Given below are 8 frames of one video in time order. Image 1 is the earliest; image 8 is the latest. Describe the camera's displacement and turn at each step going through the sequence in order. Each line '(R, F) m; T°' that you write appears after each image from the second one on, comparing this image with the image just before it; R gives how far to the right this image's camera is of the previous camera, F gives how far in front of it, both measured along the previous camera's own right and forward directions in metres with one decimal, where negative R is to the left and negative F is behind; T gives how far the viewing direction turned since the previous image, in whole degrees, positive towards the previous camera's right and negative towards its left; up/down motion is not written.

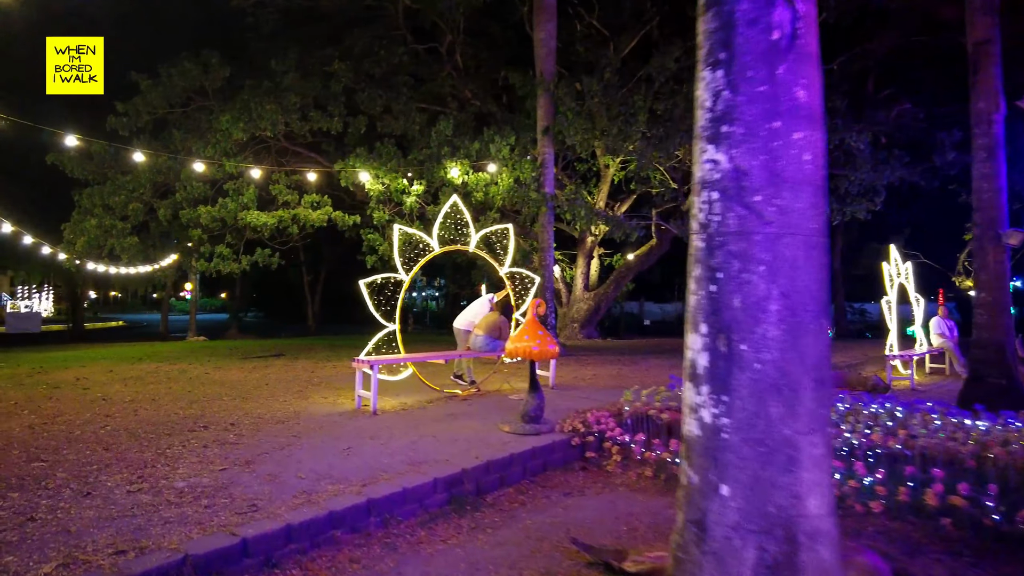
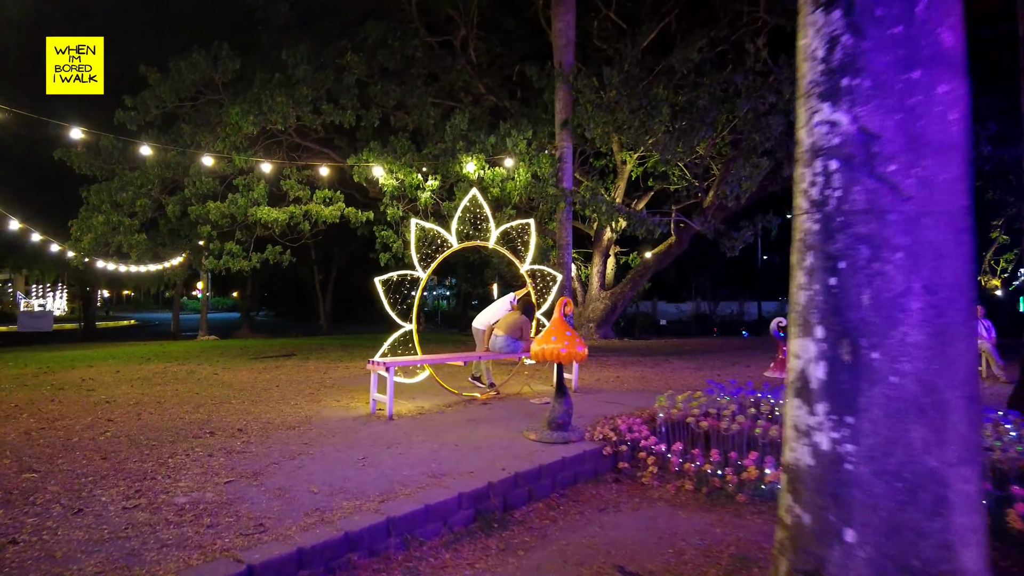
(-0.2, +0.5) m; -1°
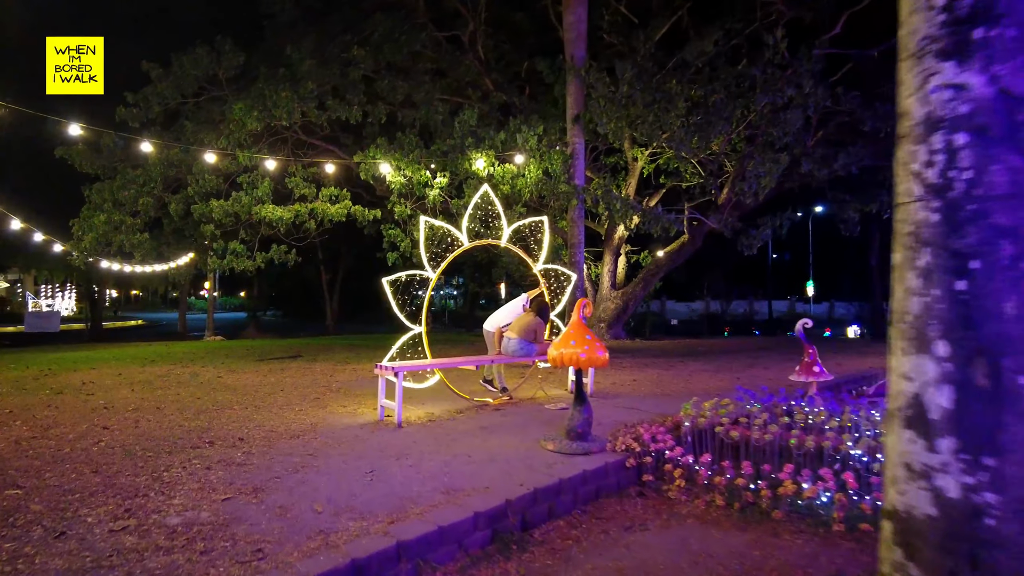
(-0.1, +0.4) m; -1°
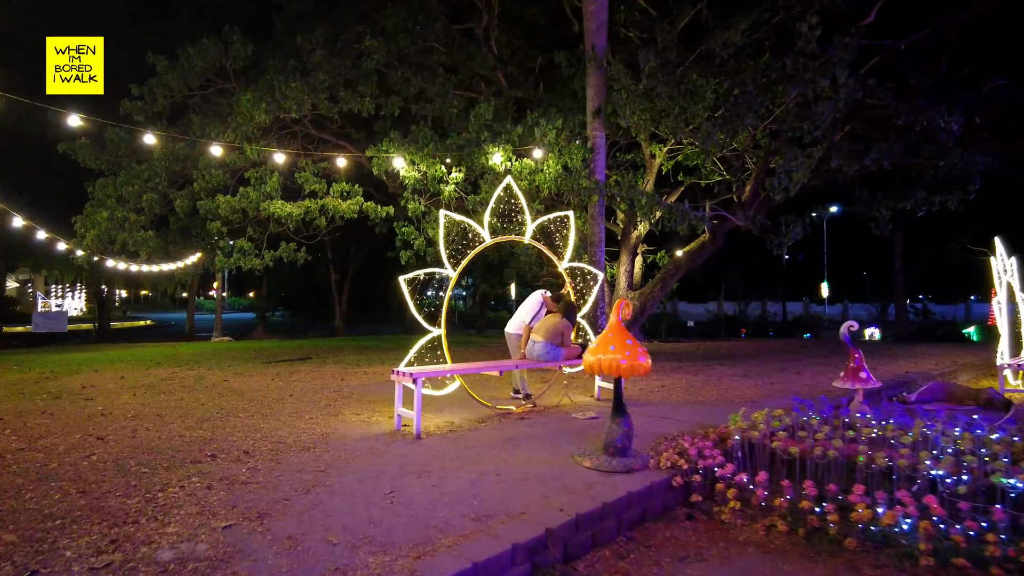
(-0.2, +0.6) m; -1°
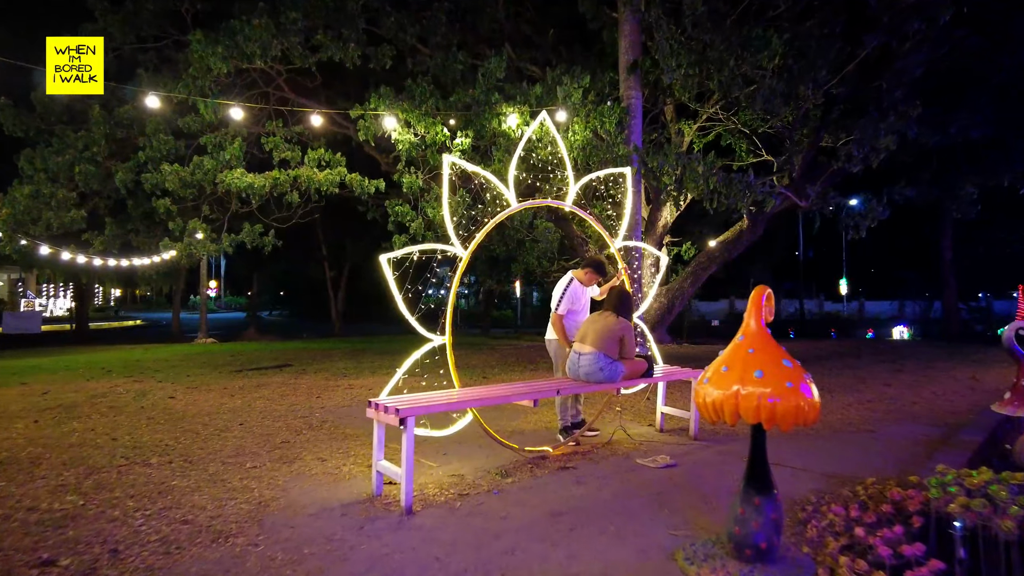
(-0.3, +2.6) m; 0°
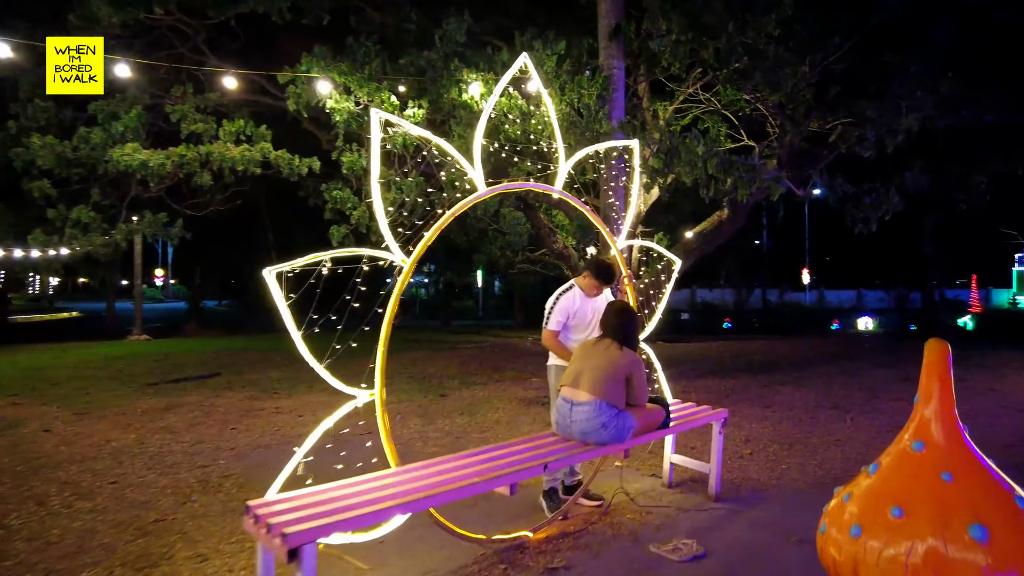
(0.0, +1.7) m; +3°
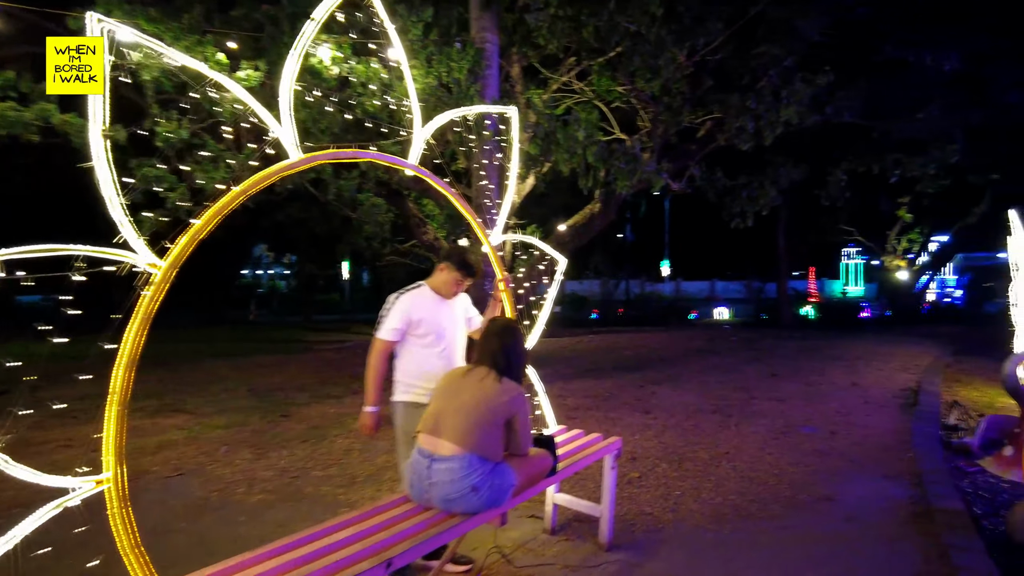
(+0.2, +1.1) m; +11°
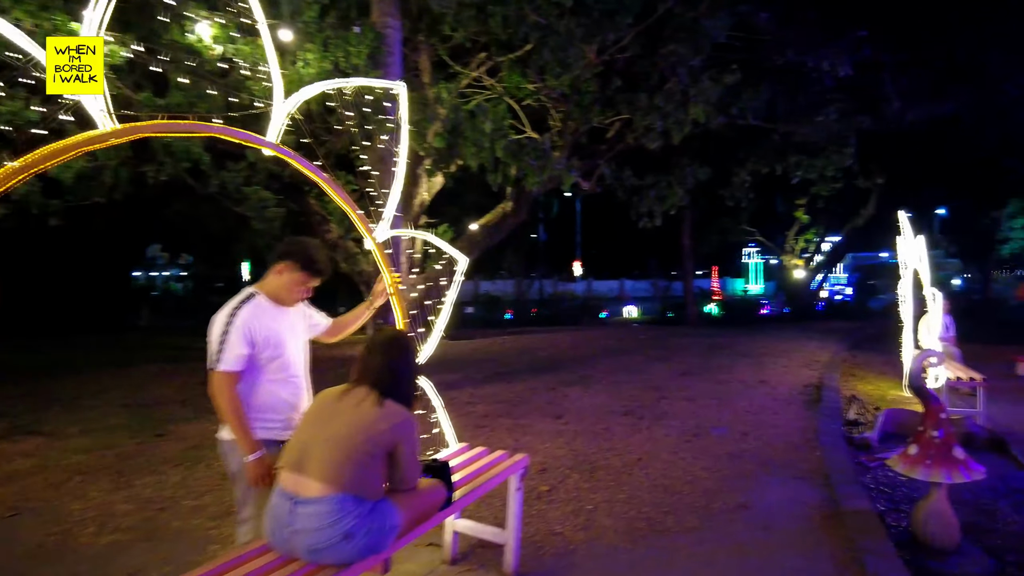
(+0.1, +0.4) m; +7°
